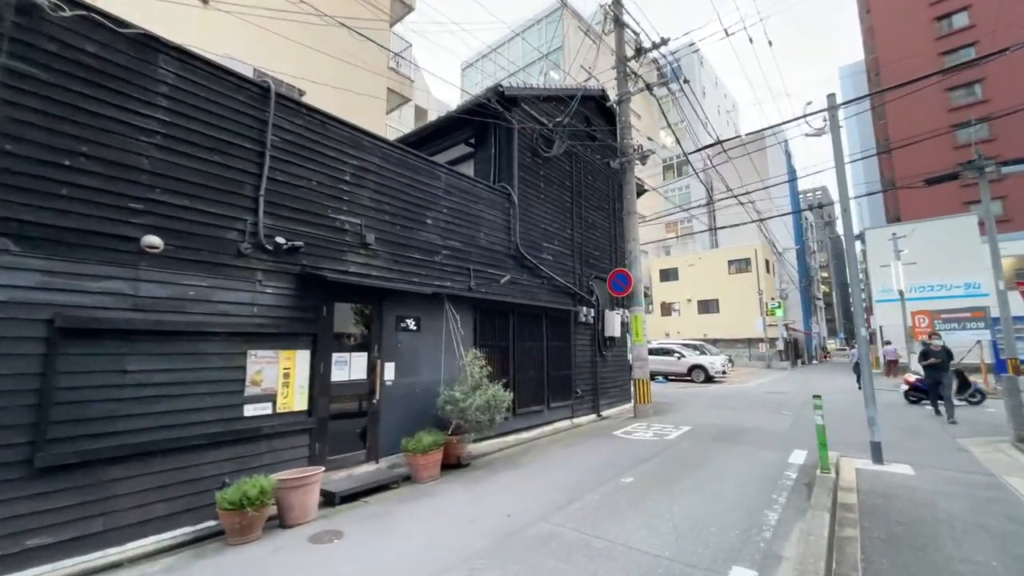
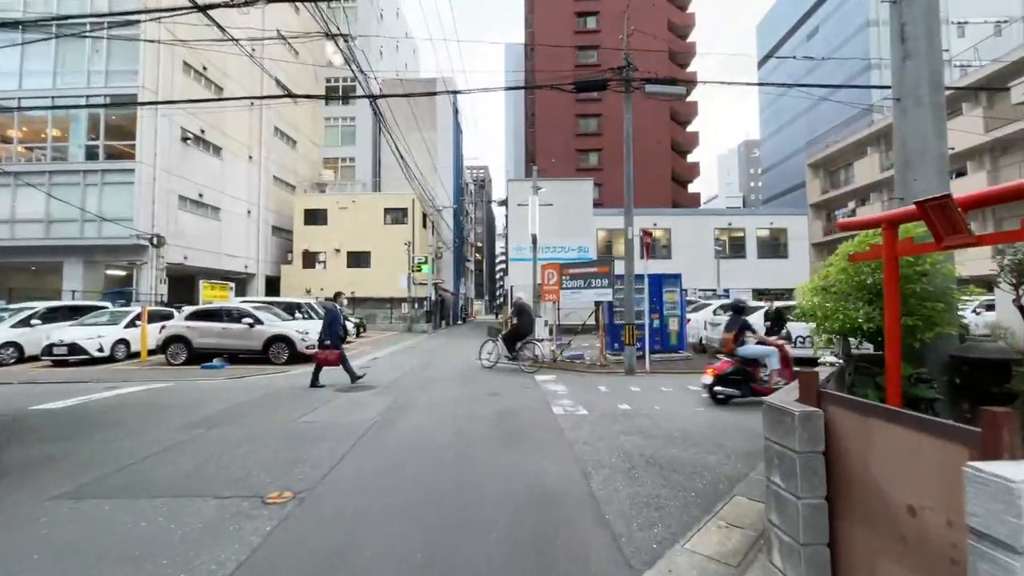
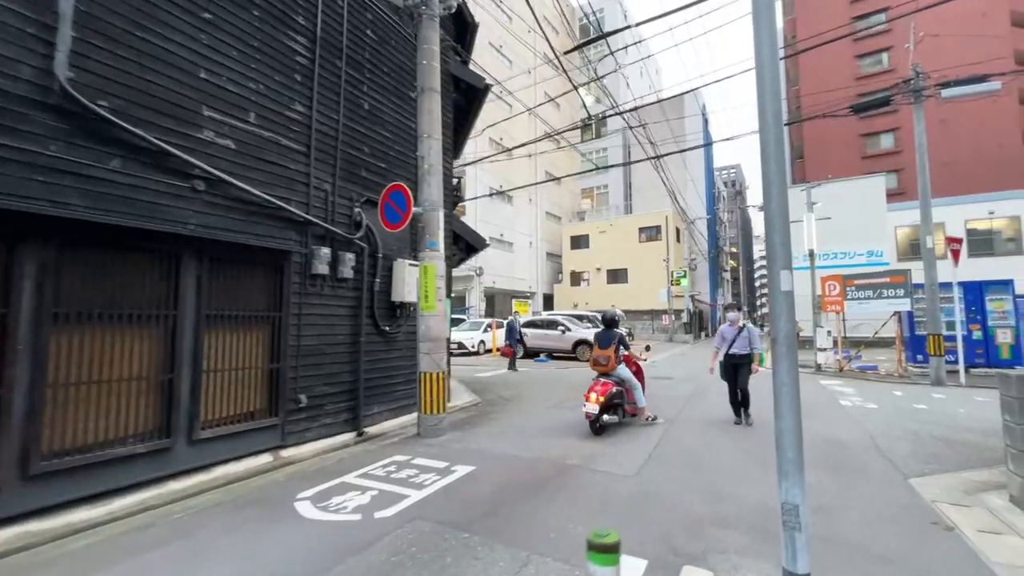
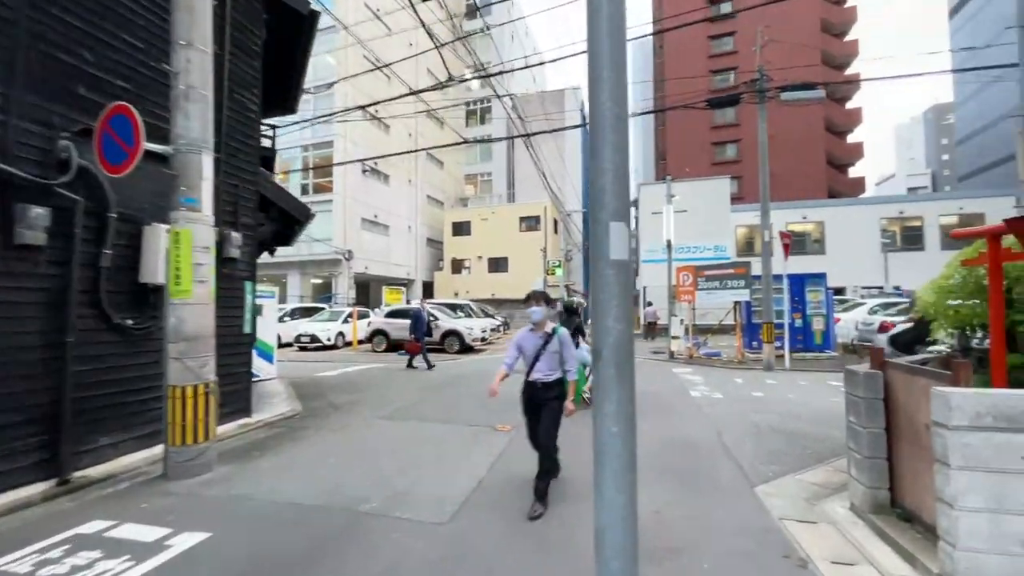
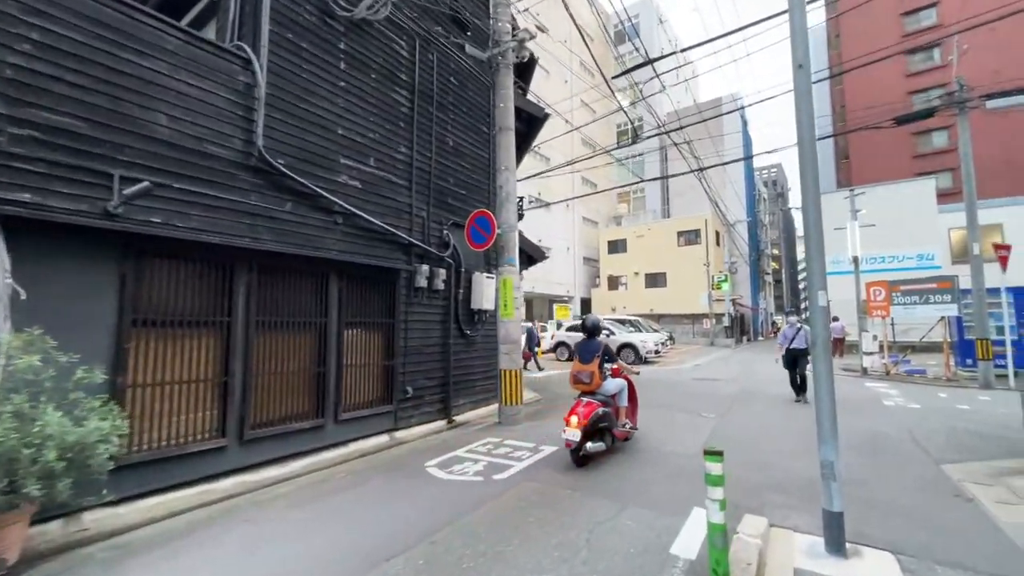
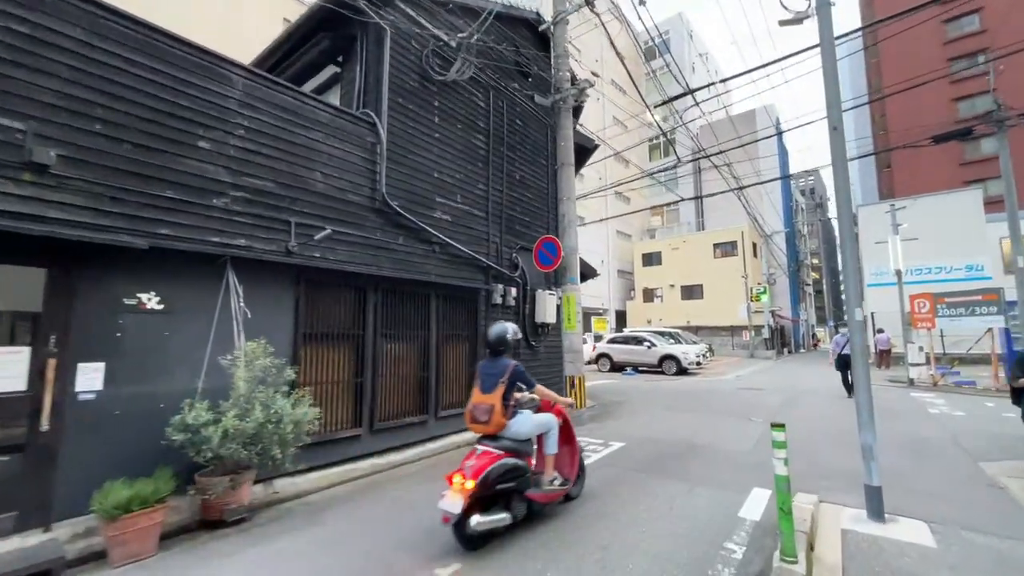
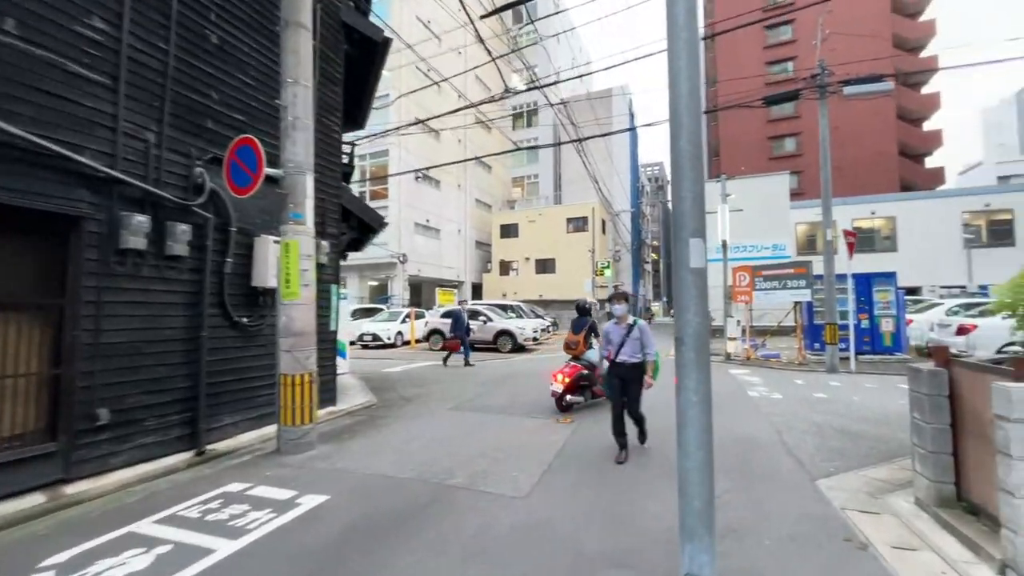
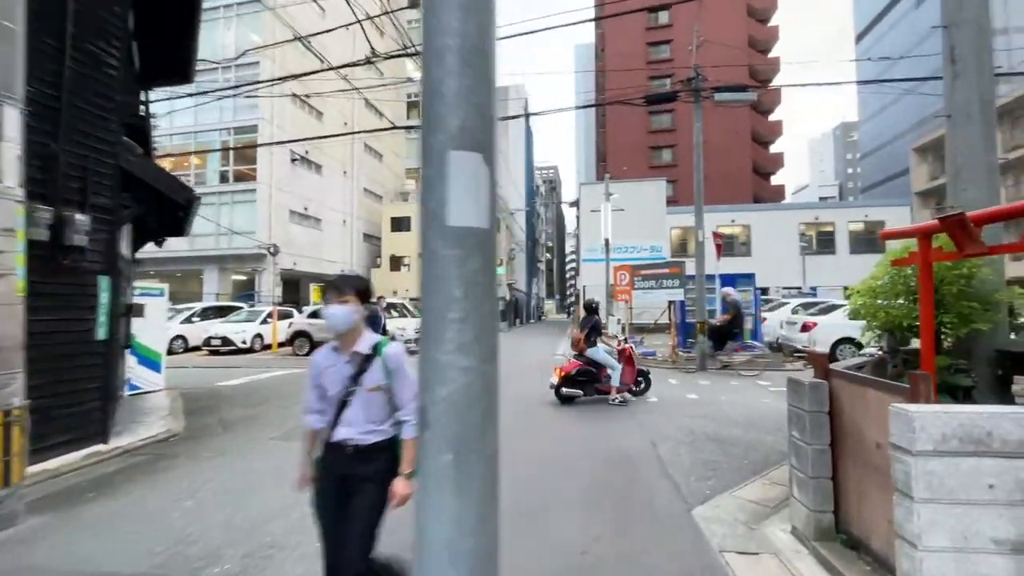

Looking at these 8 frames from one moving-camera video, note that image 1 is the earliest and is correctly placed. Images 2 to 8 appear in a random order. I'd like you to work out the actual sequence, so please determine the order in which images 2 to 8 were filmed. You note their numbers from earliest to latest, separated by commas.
6, 5, 3, 7, 4, 8, 2
